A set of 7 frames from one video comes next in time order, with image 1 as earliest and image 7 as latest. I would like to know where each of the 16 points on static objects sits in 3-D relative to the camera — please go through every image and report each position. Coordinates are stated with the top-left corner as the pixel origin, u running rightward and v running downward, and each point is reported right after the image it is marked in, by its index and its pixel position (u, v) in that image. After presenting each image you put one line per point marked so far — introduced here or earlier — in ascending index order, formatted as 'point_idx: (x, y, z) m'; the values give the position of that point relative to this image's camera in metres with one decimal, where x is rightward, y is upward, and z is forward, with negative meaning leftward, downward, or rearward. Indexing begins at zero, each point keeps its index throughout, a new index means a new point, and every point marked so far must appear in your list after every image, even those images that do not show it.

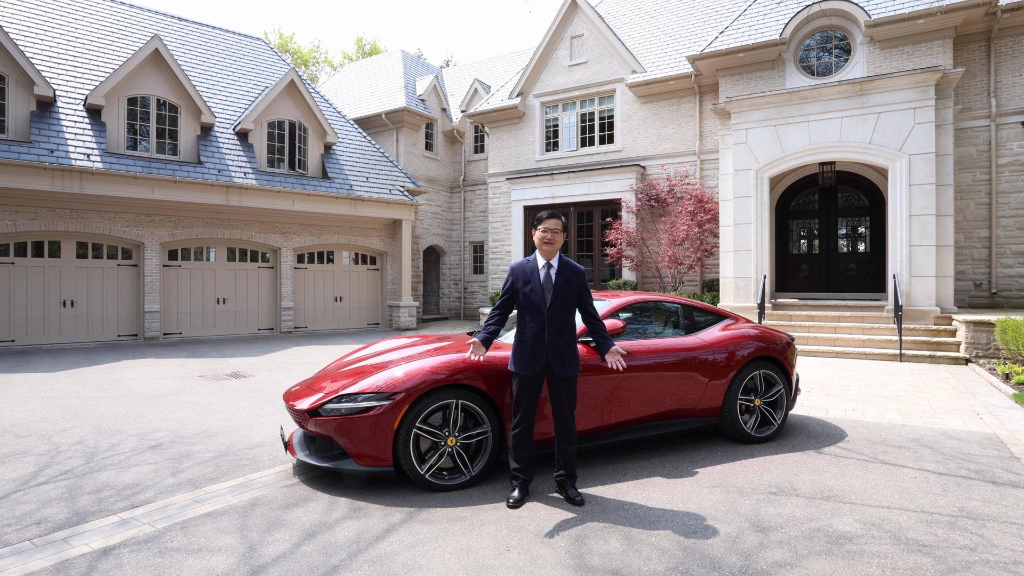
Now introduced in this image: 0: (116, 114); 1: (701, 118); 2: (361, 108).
0: (-8.4, +3.7, +12.8) m
1: (+4.7, +4.2, +15.0) m
2: (-4.9, +5.8, +19.4) m
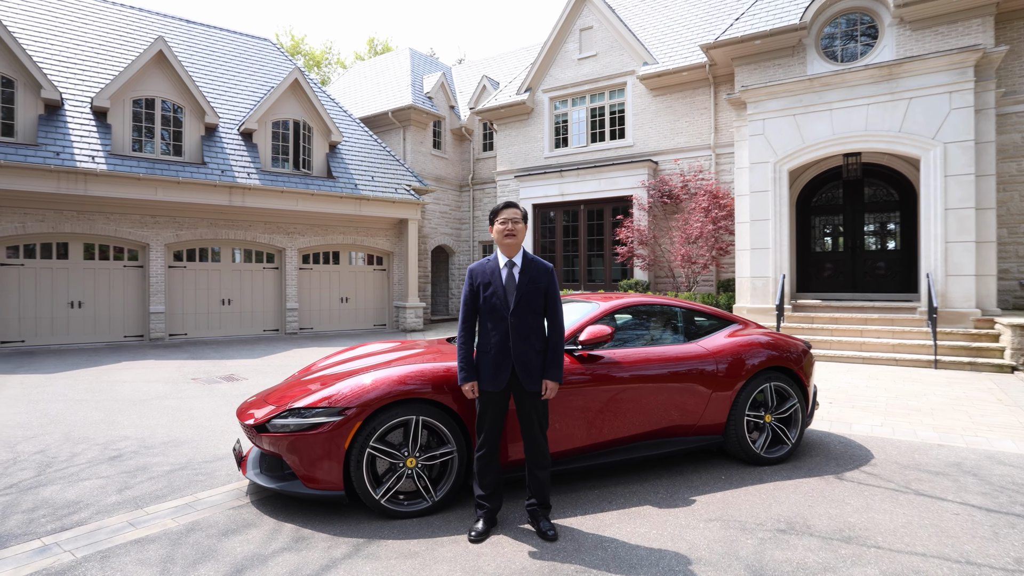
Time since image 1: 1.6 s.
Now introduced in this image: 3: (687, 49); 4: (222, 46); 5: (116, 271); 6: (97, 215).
0: (-8.2, +3.6, +12.6) m
1: (+4.8, +4.2, +14.4) m
2: (-4.6, +5.8, +19.1) m
3: (+4.3, +5.9, +14.9) m
4: (-7.7, +6.4, +15.9) m
5: (-8.4, +0.3, +12.7) m
6: (-8.5, +1.5, +12.3) m
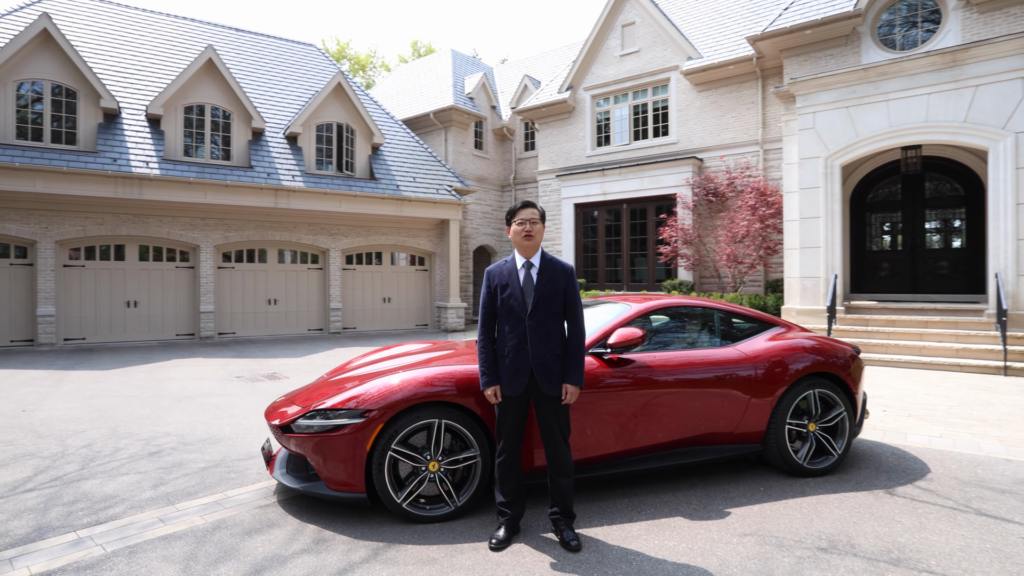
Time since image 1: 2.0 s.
0: (-7.4, +3.6, +13.1) m
1: (+5.8, +4.2, +13.9) m
2: (-3.3, +5.8, +19.3) m
3: (+5.3, +5.9, +14.5) m
4: (-6.6, +6.4, +16.4) m
5: (-7.5, +0.3, +13.2) m
6: (-7.7, +1.5, +12.8) m
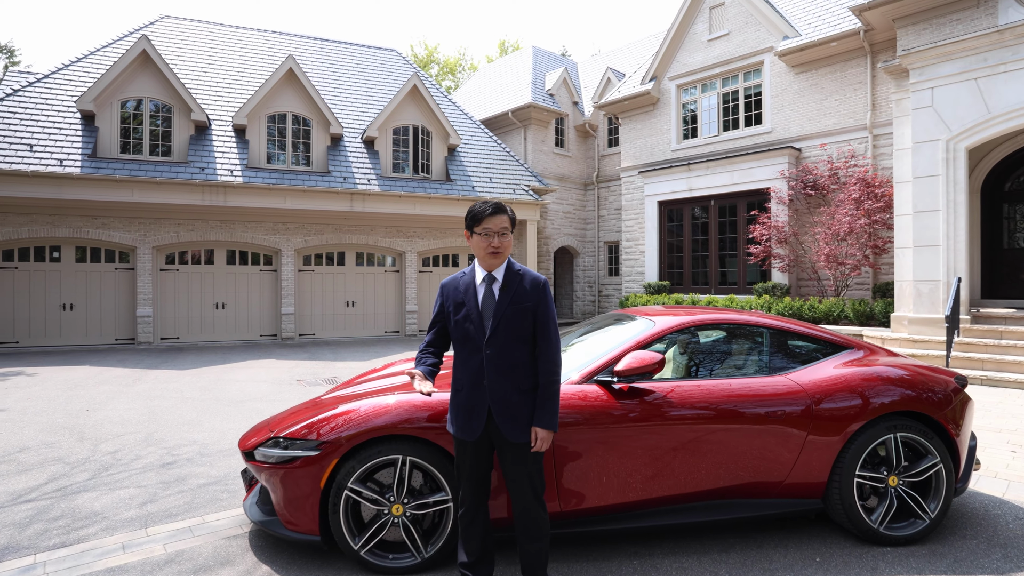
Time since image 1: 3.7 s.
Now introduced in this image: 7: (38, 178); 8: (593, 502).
0: (-5.8, +3.6, +13.7) m
1: (+7.4, +4.1, +12.3) m
2: (-0.7, +5.7, +19.1) m
3: (+7.0, +5.8, +12.9) m
4: (-4.5, +6.3, +16.8) m
5: (-5.9, +0.3, +13.8) m
6: (-6.1, +1.4, +13.4) m
7: (-8.9, +2.1, +11.3) m
8: (+0.4, -1.1, +3.1) m
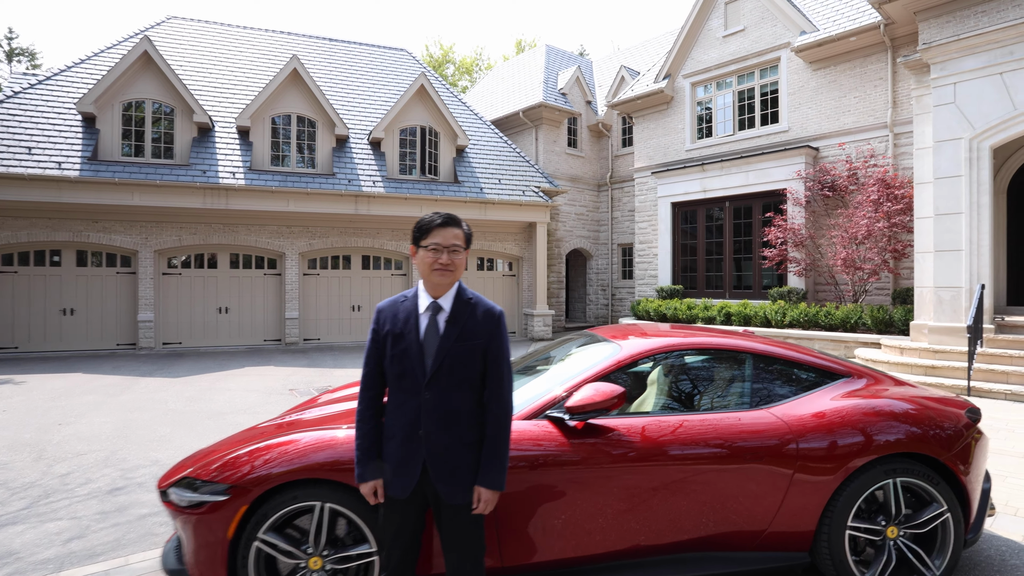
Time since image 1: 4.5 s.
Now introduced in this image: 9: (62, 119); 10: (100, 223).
0: (-5.6, +3.5, +13.6) m
1: (+7.4, +4.0, +11.7) m
2: (-0.3, +5.6, +18.8) m
3: (+7.1, +5.7, +12.3) m
4: (-4.2, +6.3, +16.6) m
5: (-5.8, +0.2, +13.7) m
6: (-6.0, +1.3, +13.4) m
7: (-8.9, +2.0, +11.4) m
8: (+0.1, -1.2, +2.8) m
9: (-9.2, +3.4, +12.4) m
10: (-8.4, +1.3, +12.4) m
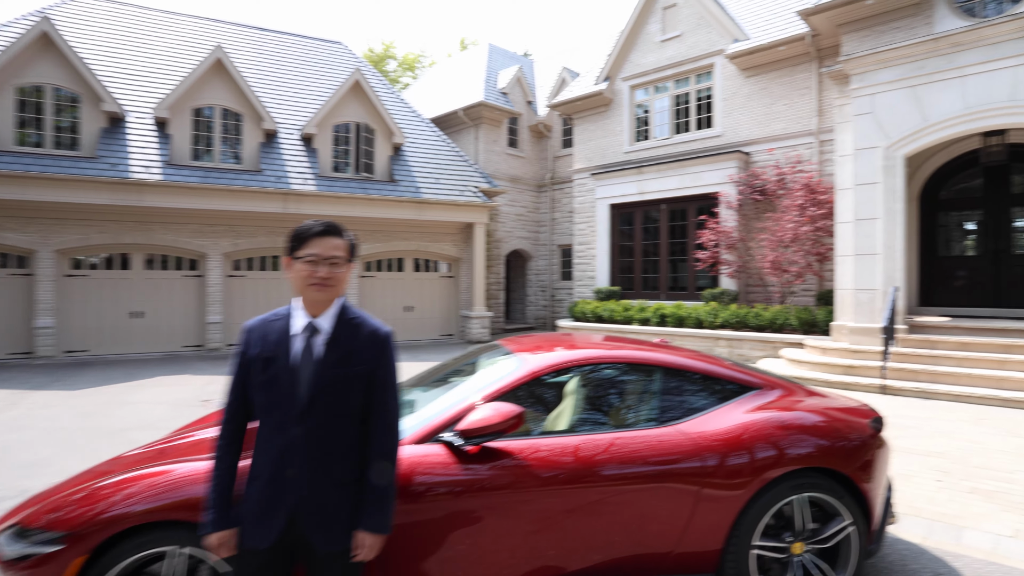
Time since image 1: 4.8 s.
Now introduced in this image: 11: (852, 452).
0: (-7.0, +3.4, +12.8) m
1: (+6.2, +4.0, +12.1) m
2: (-2.1, +5.6, +18.5) m
3: (+5.8, +5.6, +12.7) m
4: (-5.8, +6.2, +16.0) m
5: (-7.1, +0.2, +13.0) m
6: (-7.3, +1.3, +12.6) m
7: (-10.0, +2.0, +10.3) m
8: (-0.3, -1.3, +2.6) m
9: (-10.4, +3.4, +11.3) m
10: (-9.7, +1.3, +11.4) m
11: (+1.7, -0.8, +3.0) m
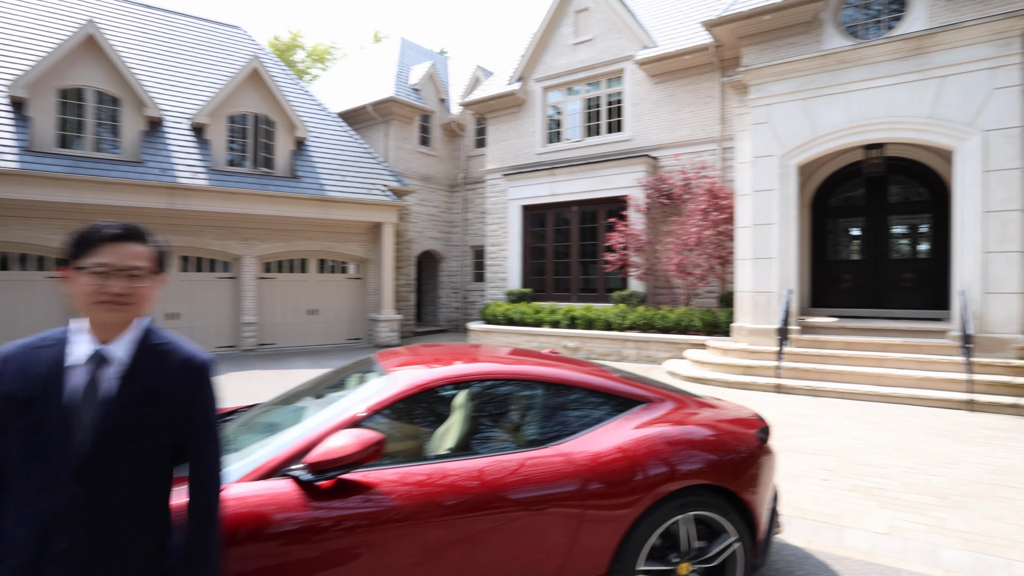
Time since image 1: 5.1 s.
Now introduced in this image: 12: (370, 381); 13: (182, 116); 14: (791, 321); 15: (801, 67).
0: (-8.8, +3.4, +11.5) m
1: (+4.4, +3.9, +12.5) m
2: (-4.7, +5.5, +17.7) m
3: (+3.9, +5.6, +13.0) m
4: (-8.1, +6.2, +14.7) m
5: (-9.0, +0.1, +11.6) m
6: (-9.1, +1.3, +11.2) m
7: (-11.5, +1.9, +8.6) m
8: (-0.8, -1.3, +2.2) m
9: (-12.0, +3.4, +9.5) m
10: (-11.3, +1.2, +9.7) m
11: (+1.1, -0.9, +2.9) m
12: (-0.7, -0.4, +2.9) m
13: (-7.2, +3.7, +13.2) m
14: (+4.4, -0.5, +9.5) m
15: (+4.6, +3.5, +9.5) m
